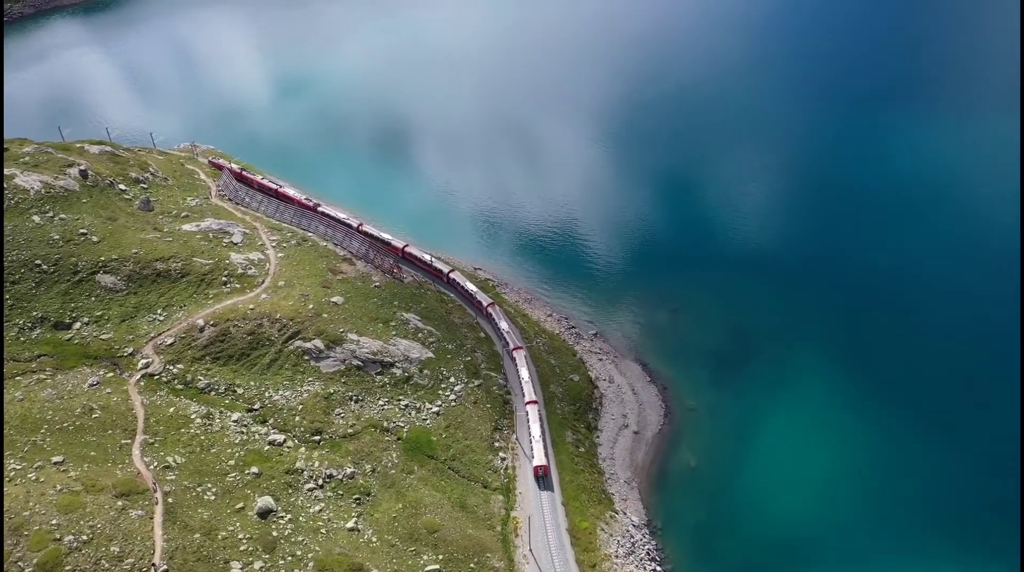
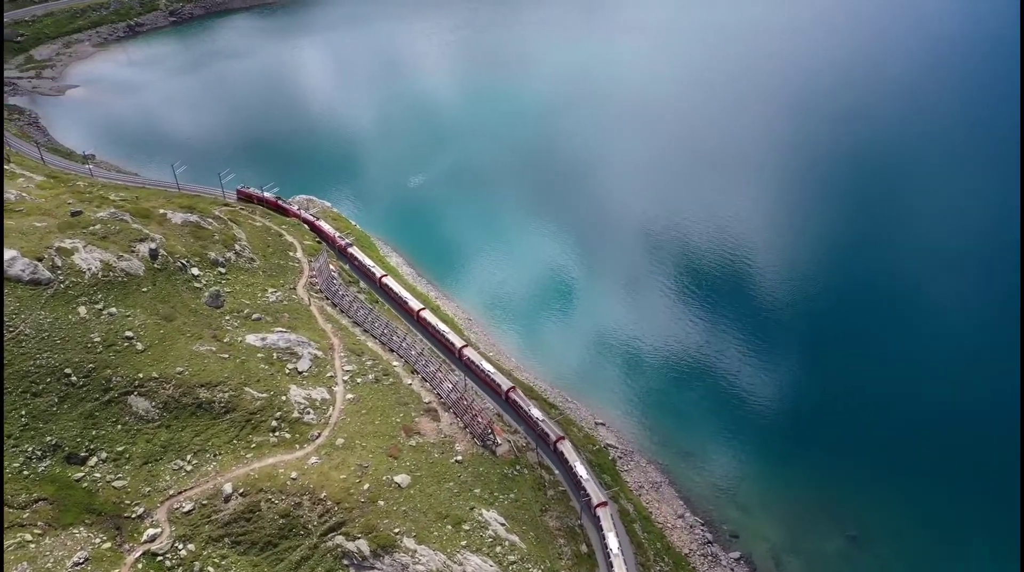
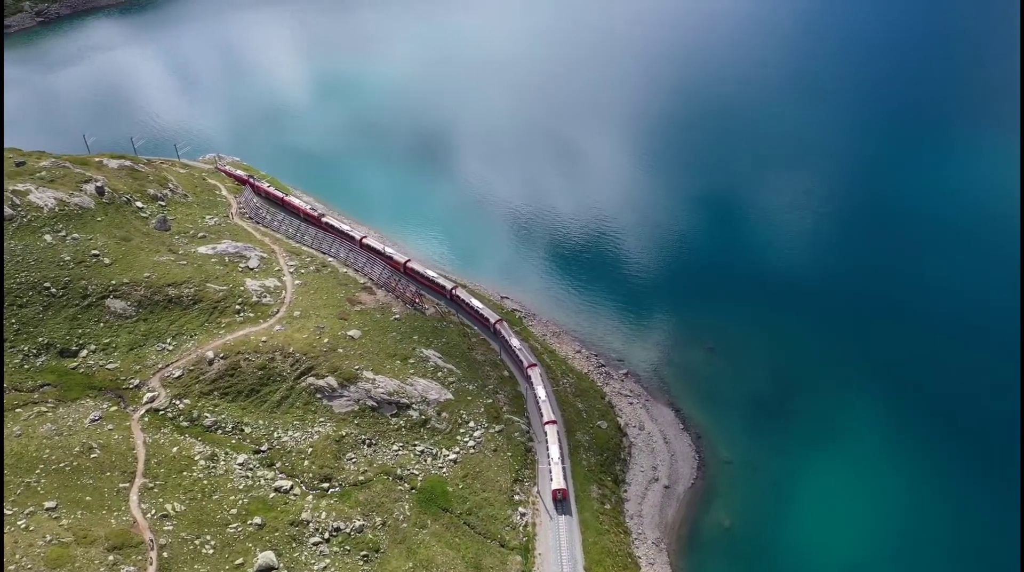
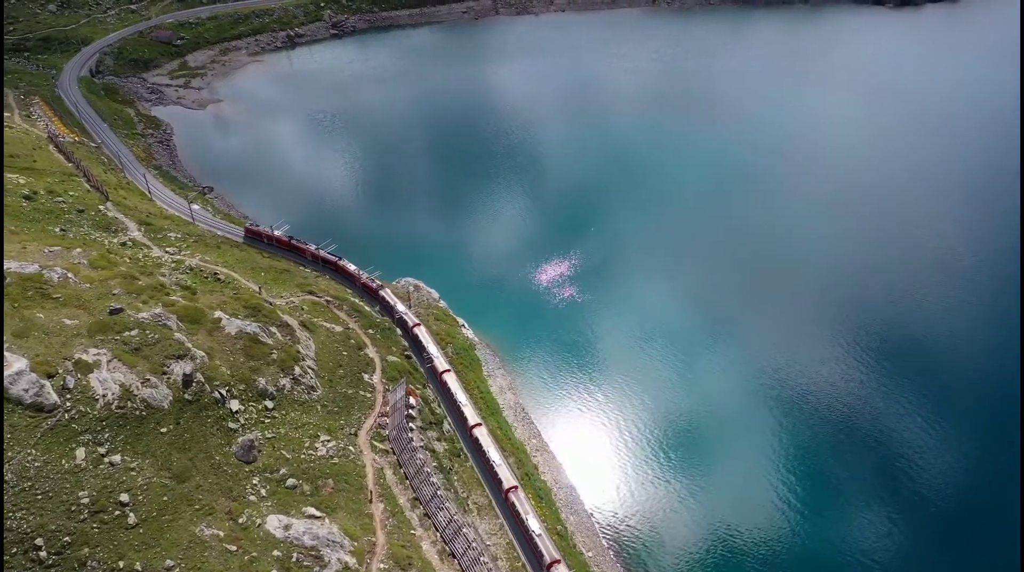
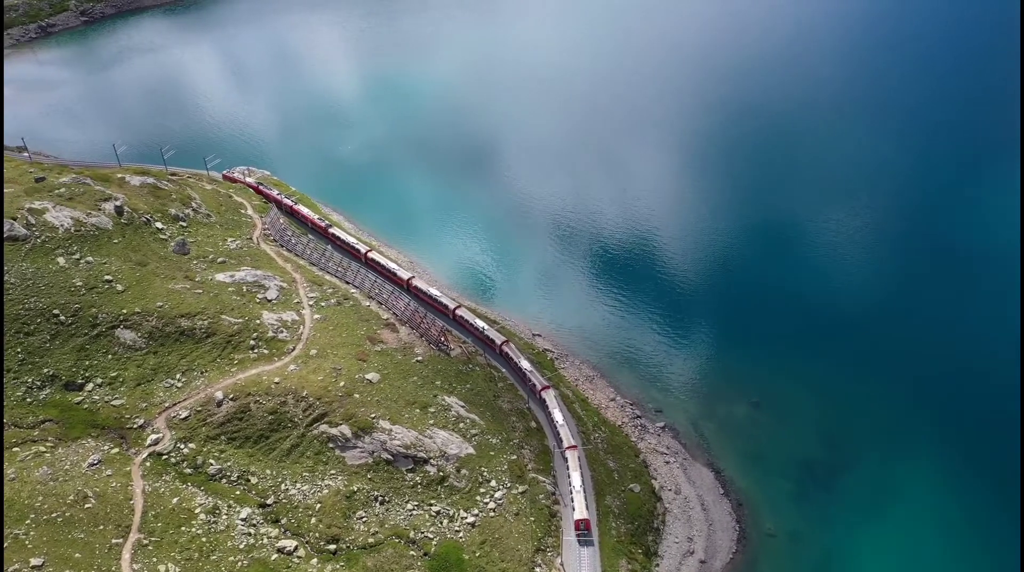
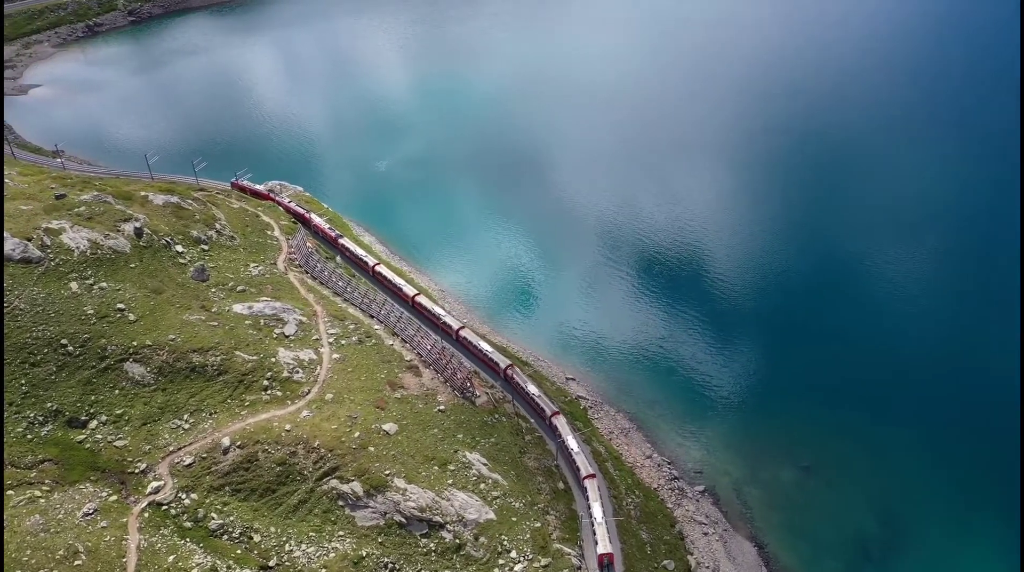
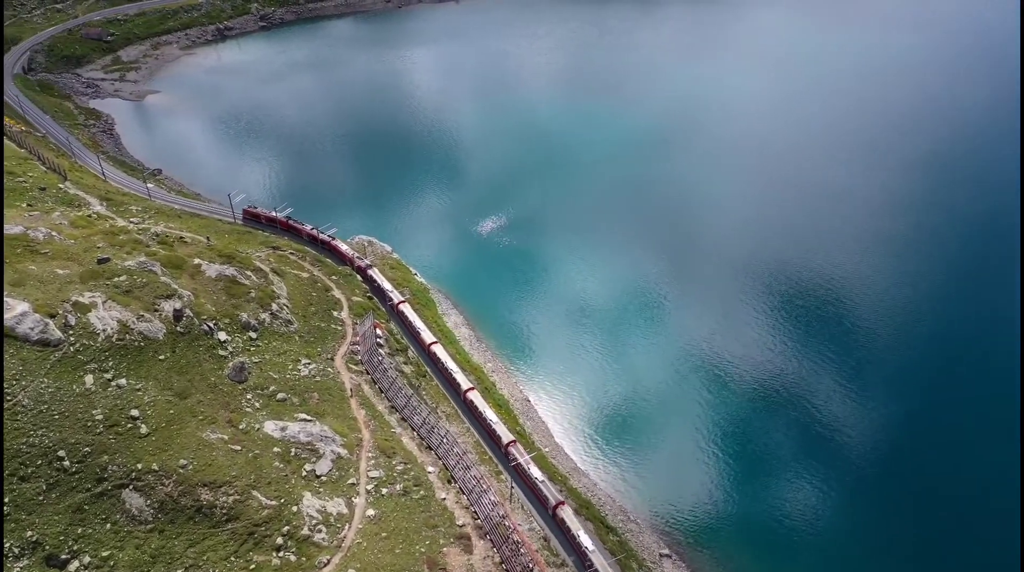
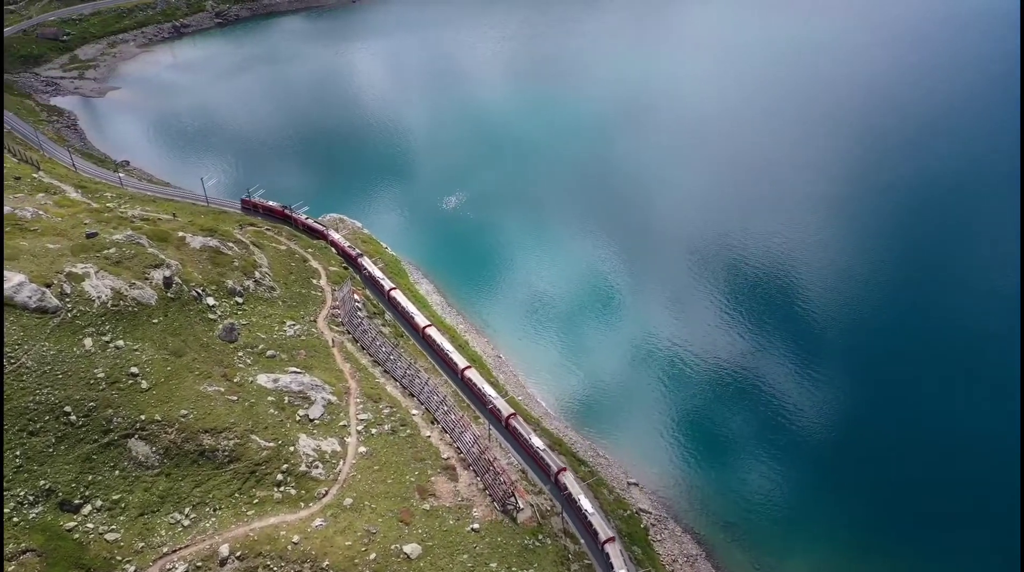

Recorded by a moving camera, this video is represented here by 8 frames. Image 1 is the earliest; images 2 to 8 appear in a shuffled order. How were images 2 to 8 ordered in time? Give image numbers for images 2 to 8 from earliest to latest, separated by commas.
3, 5, 6, 2, 8, 7, 4
